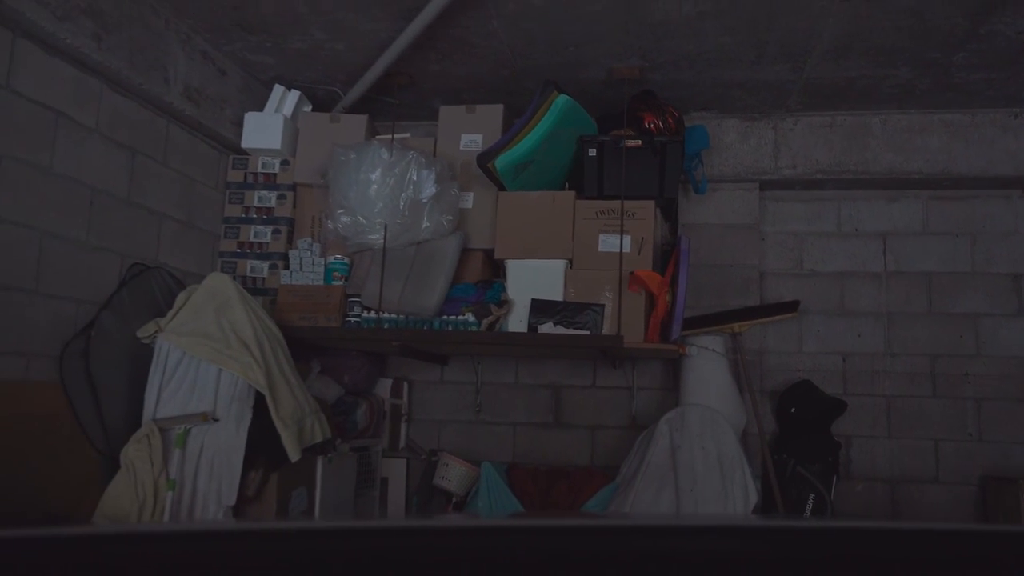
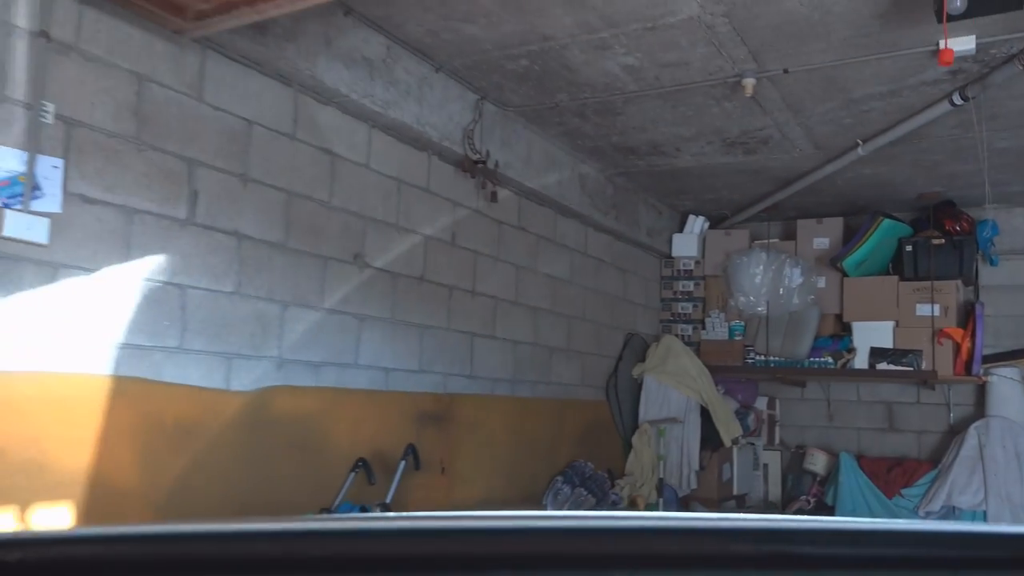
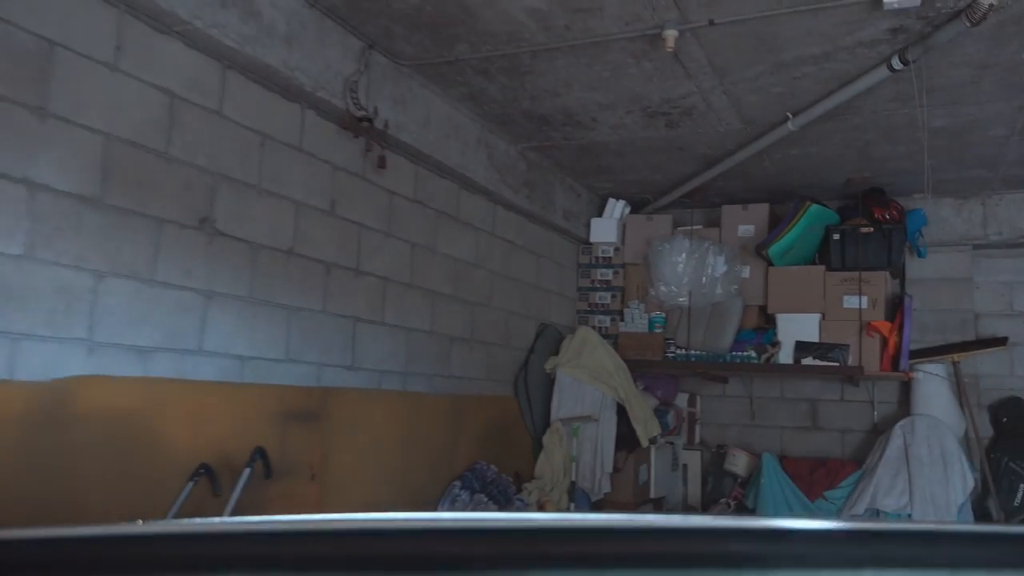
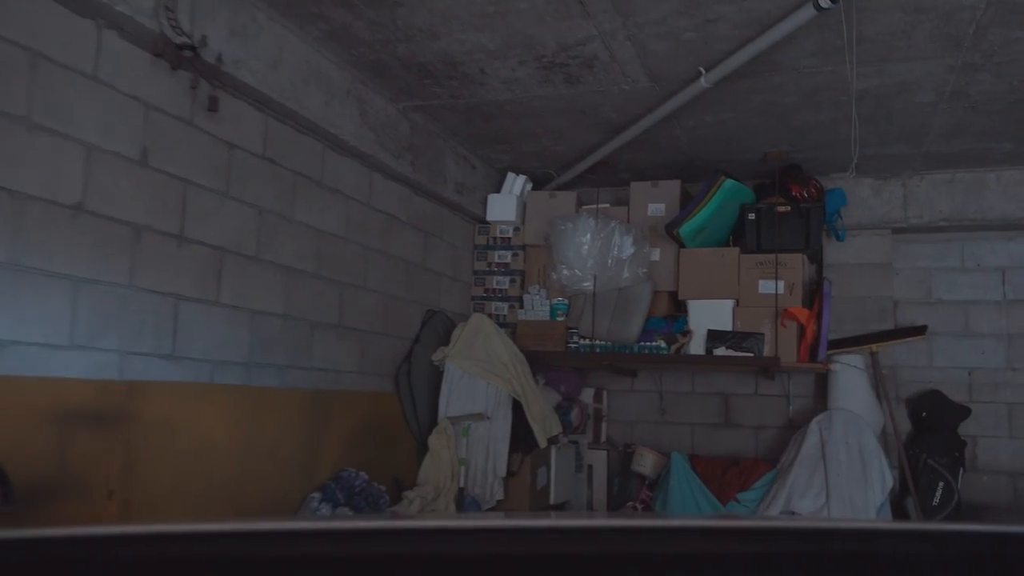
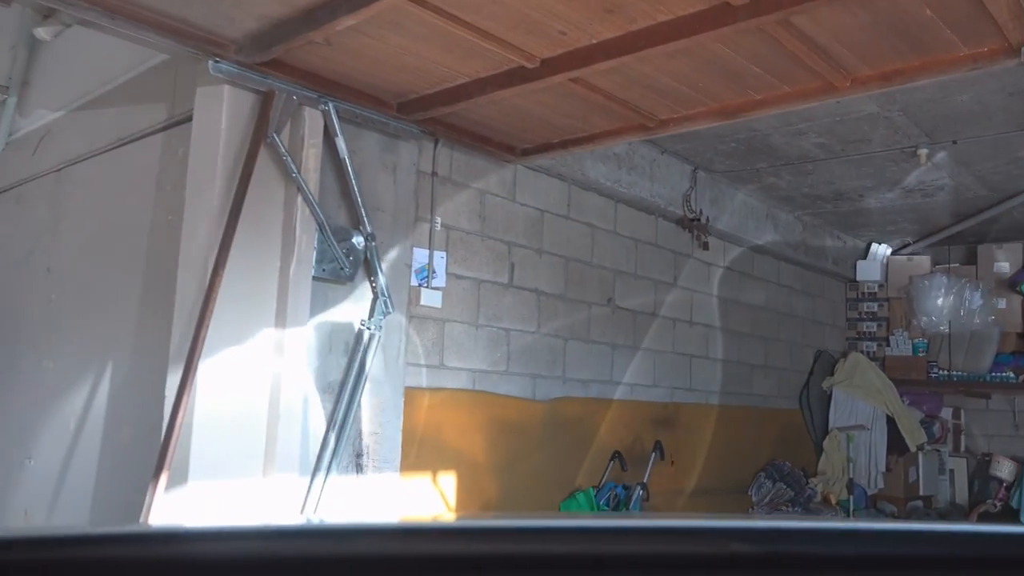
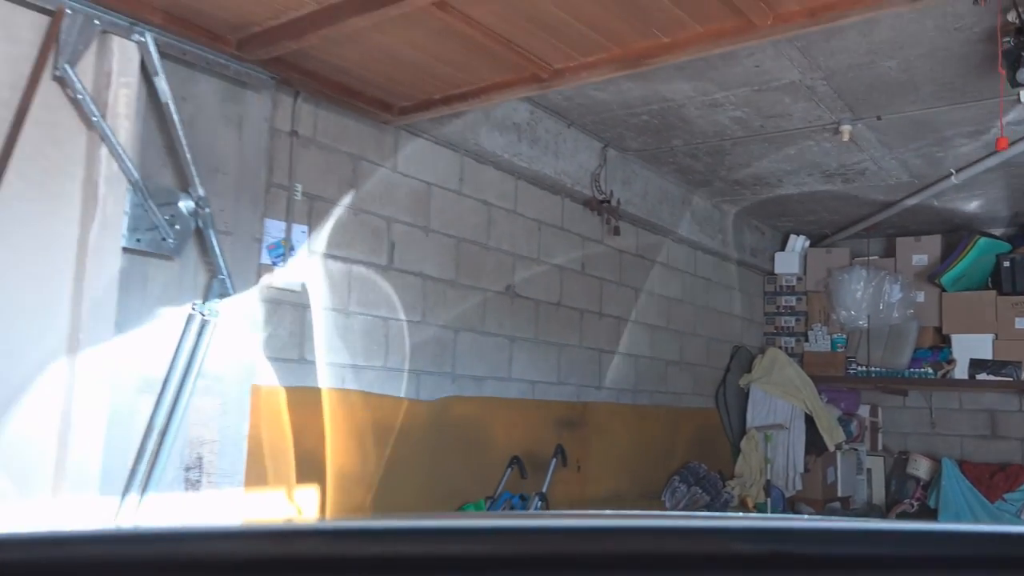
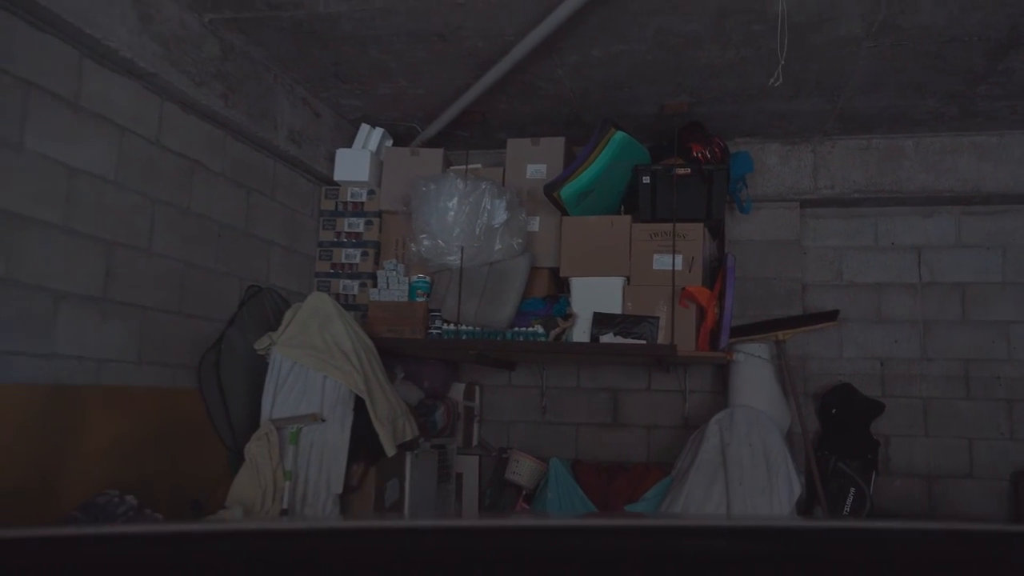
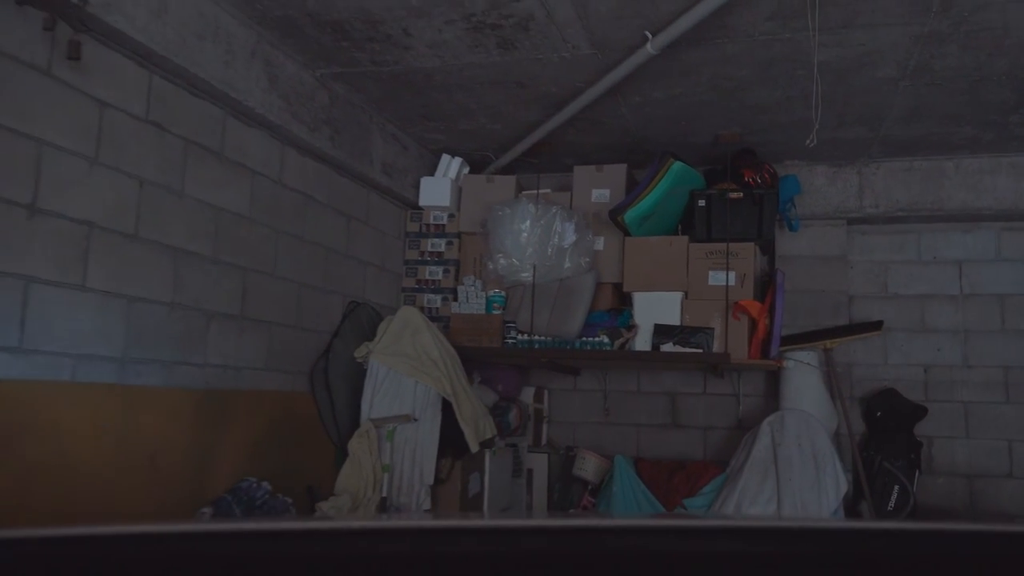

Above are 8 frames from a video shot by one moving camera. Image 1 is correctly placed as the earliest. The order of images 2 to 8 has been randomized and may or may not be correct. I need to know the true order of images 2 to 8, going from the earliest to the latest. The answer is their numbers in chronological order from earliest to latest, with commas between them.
7, 8, 4, 3, 2, 6, 5
